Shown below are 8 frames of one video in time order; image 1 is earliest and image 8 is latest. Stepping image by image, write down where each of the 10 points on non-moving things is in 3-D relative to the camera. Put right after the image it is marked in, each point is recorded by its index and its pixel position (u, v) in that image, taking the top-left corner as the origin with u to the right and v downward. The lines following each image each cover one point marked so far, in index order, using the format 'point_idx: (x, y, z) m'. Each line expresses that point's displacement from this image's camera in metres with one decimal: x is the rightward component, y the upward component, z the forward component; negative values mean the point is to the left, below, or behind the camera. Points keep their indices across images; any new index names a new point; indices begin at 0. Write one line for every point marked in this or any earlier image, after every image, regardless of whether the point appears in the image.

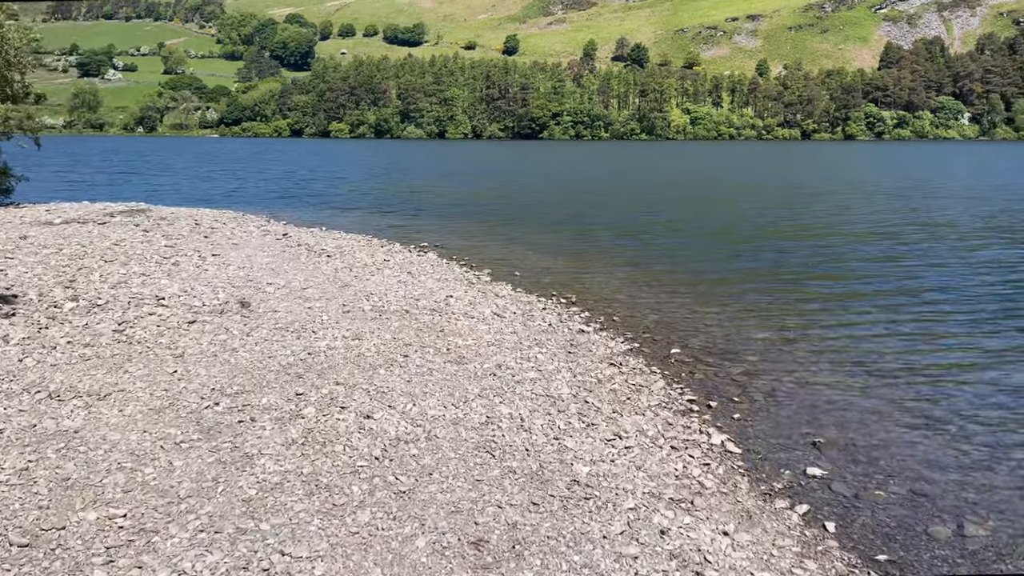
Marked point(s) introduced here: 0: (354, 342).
0: (-3.4, -1.2, +17.8) m
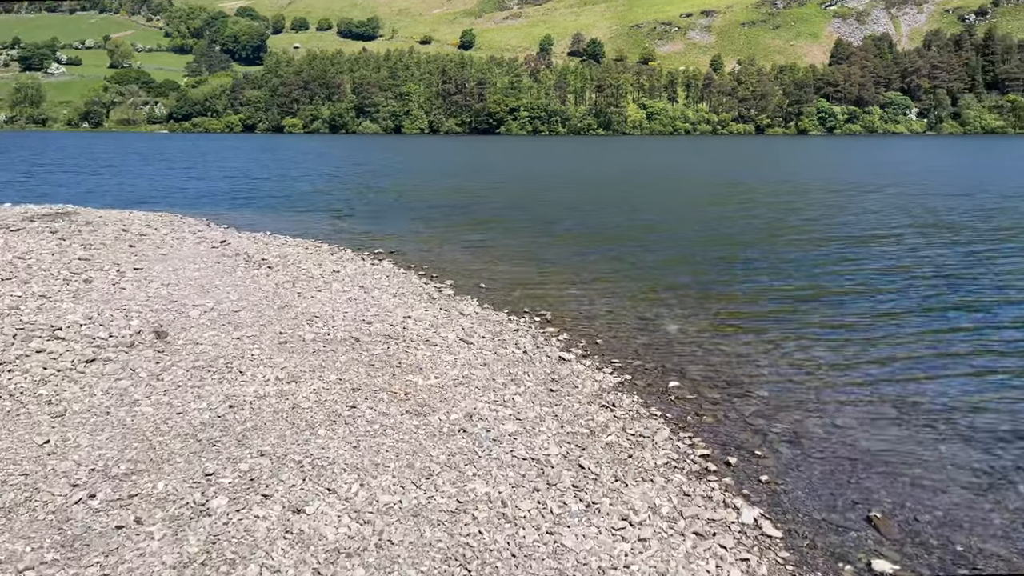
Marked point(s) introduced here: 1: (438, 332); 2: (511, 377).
0: (-3.9, -1.8, +14.5) m
1: (-1.8, -1.1, +20.0) m
2: (0.0, -1.8, +16.6) m
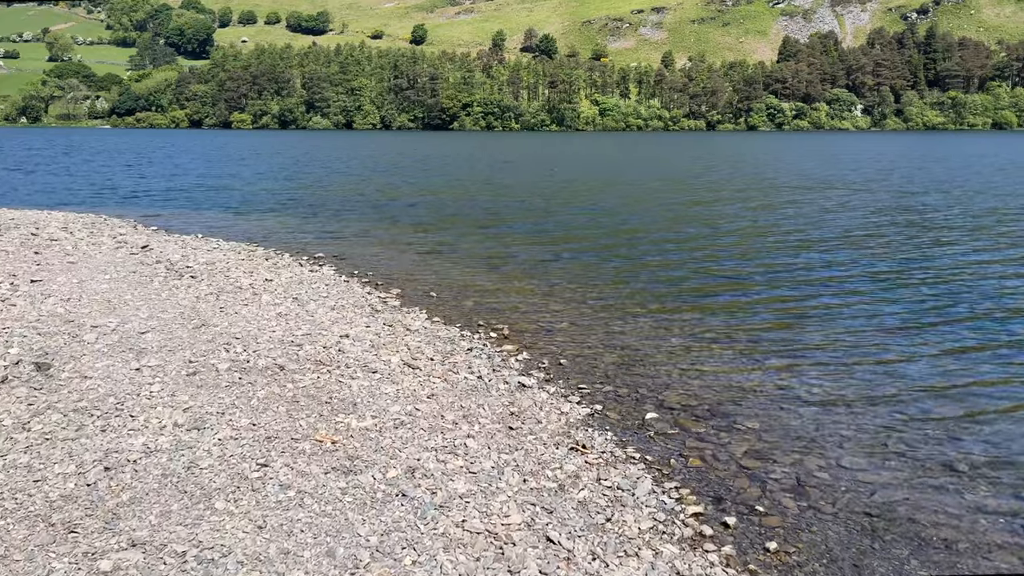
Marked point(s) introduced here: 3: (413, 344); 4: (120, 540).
0: (-4.6, -2.1, +11.8) m
1: (-2.8, -1.4, +17.4) m
2: (-0.8, -2.1, +14.1) m
3: (-2.2, -1.3, +18.8) m
4: (-4.2, -2.7, +8.8) m
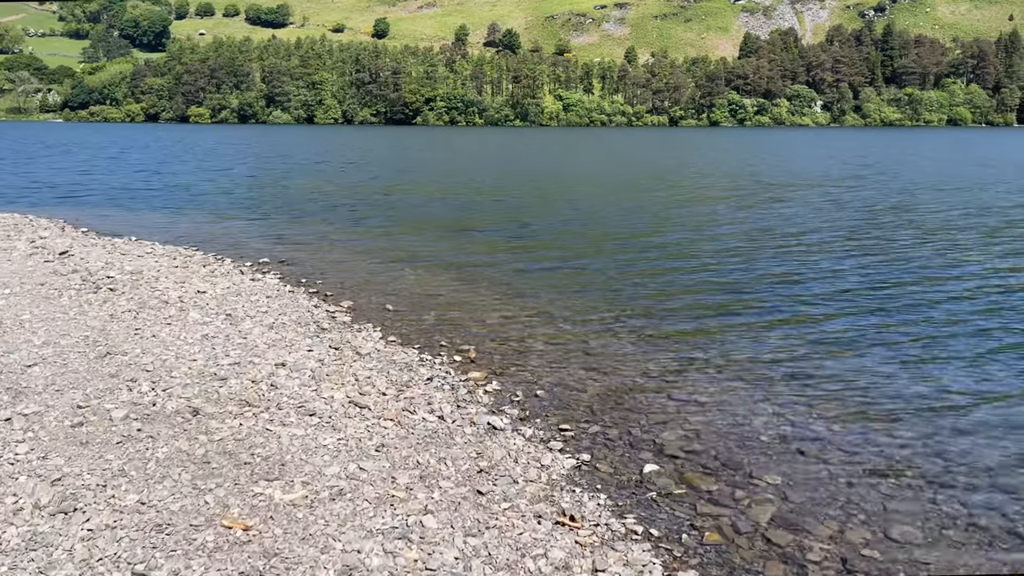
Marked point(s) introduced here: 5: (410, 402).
0: (-4.9, -2.6, +8.8) m
1: (-3.3, -1.8, +14.5) m
2: (-1.3, -2.5, +11.3) m
3: (-2.9, -1.7, +15.9) m
4: (-4.4, -3.1, +5.8) m
5: (-1.9, -2.0, +14.5) m
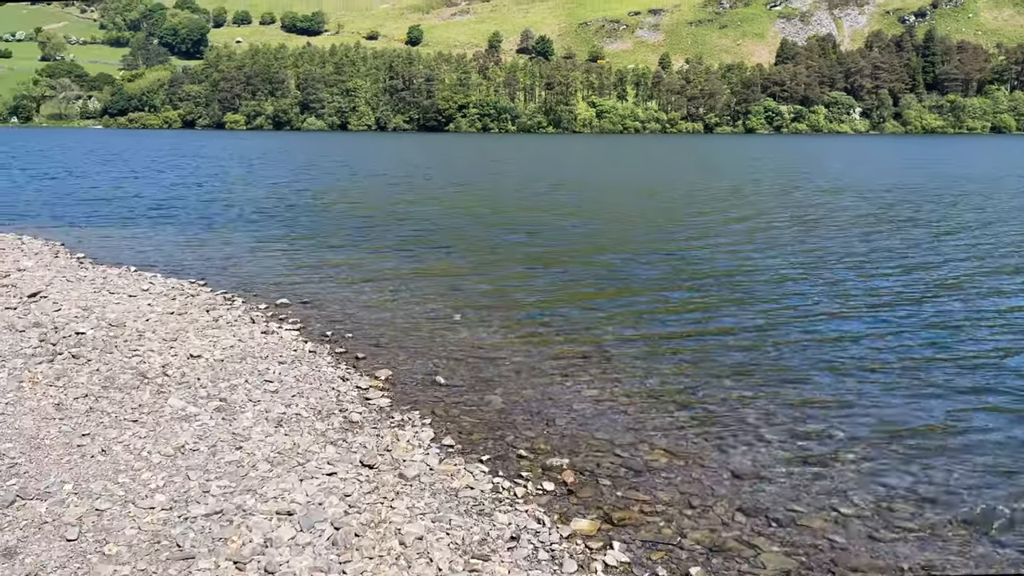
0: (-3.6, -3.8, +3.1) m
1: (-1.8, -3.1, +8.8) m
2: (+0.2, -3.8, +5.6) m
3: (-1.2, -3.0, +10.2) m
4: (-3.1, -4.3, +0.2) m
5: (-0.3, -3.3, +8.7) m
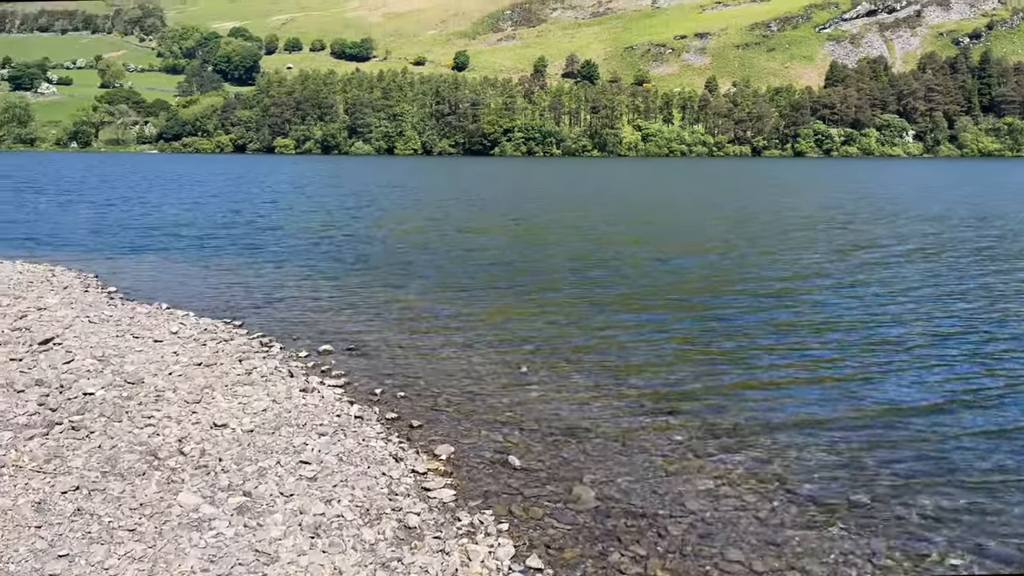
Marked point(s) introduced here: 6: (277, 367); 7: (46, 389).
0: (-2.8, -4.4, 0.0) m
1: (-0.7, -3.9, +5.6) m
2: (+1.1, -4.5, +2.2) m
3: (-0.1, -3.8, +6.9) m
4: (-2.5, -4.9, -3.0) m
5: (+0.7, -4.1, +5.4) m
6: (-5.4, -1.8, +19.2) m
7: (-8.8, -1.9, +15.7) m
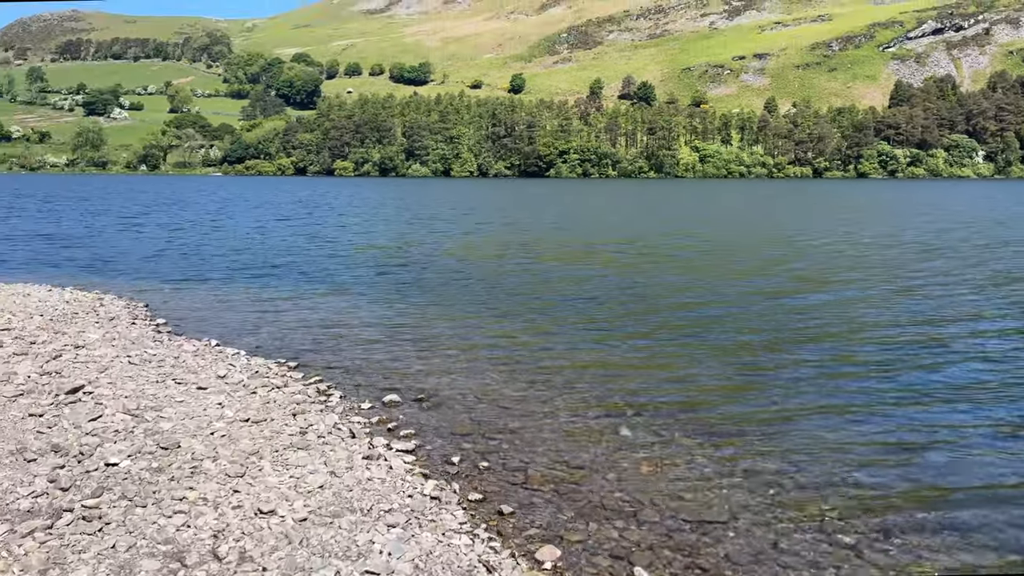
0: (-2.1, -4.8, -3.1) m
1: (+0.4, -4.4, +2.3) m
2: (+2.0, -5.0, -1.2) m
3: (+1.1, -4.4, +3.6) m
4: (-2.0, -5.2, -6.1) m
5: (+1.8, -4.7, +2.1) m
6: (-3.4, -2.7, +16.3) m
7: (-7.0, -2.7, +13.0) m
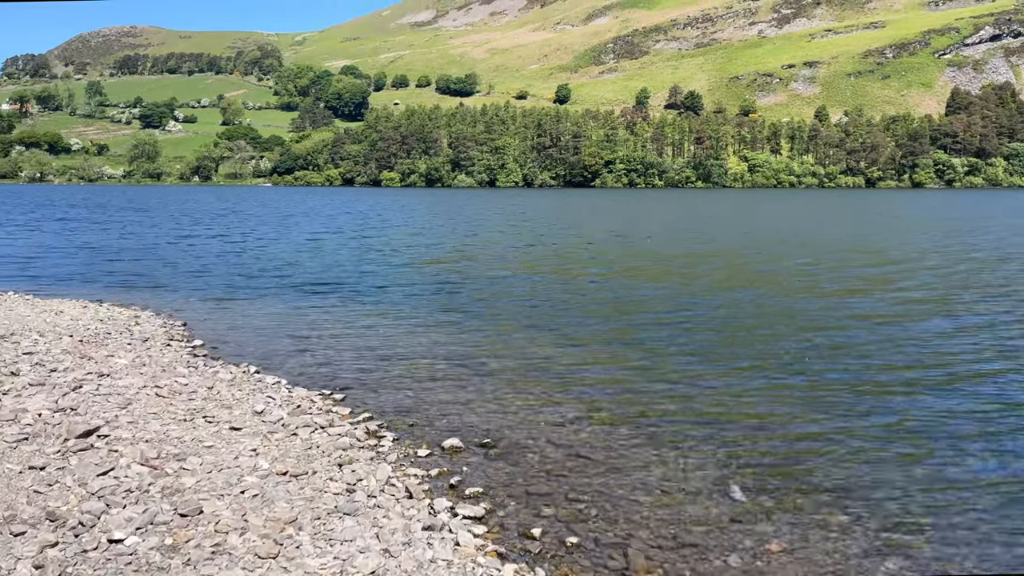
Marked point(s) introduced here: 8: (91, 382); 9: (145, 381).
0: (-1.7, -5.0, -5.9) m
1: (+1.1, -4.8, -0.6) m
2: (+2.4, -5.3, -4.1) m
3: (+1.8, -4.7, +0.7) m
4: (-1.7, -5.4, -8.9) m
5: (+2.5, -5.0, -0.9) m
6: (-1.9, -3.2, +13.6) m
7: (-5.7, -3.1, +10.5) m
8: (-9.4, -2.1, +18.6) m
9: (-8.4, -2.1, +19.1) m
